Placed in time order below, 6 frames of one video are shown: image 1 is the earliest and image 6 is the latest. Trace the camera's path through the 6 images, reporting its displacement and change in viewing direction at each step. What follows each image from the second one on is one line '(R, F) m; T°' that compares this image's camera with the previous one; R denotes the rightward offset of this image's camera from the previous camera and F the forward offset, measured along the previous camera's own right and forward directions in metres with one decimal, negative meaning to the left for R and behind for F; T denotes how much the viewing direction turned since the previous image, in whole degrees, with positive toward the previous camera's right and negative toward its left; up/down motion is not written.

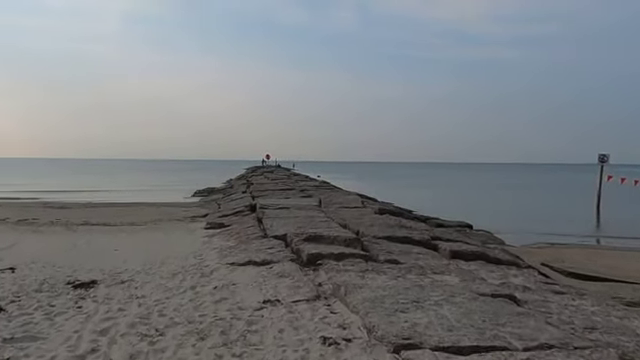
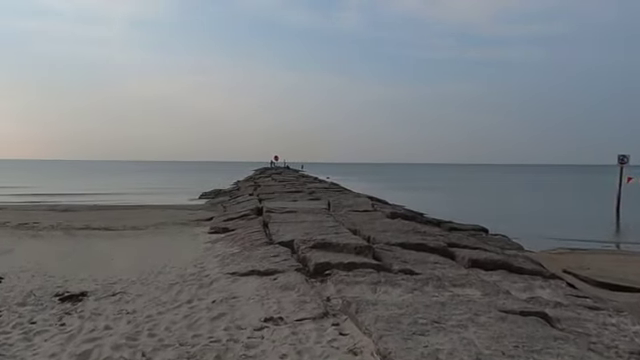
(0.0, +0.5) m; -1°
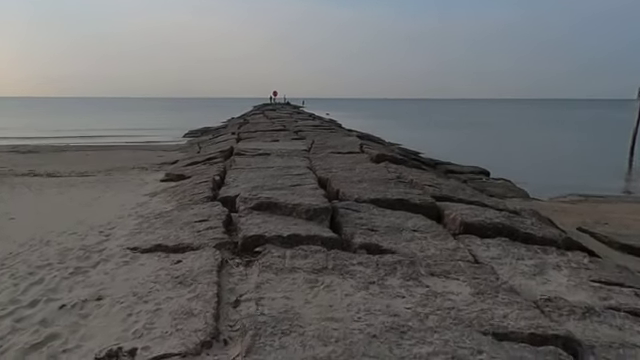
(+0.6, +1.7) m; -1°
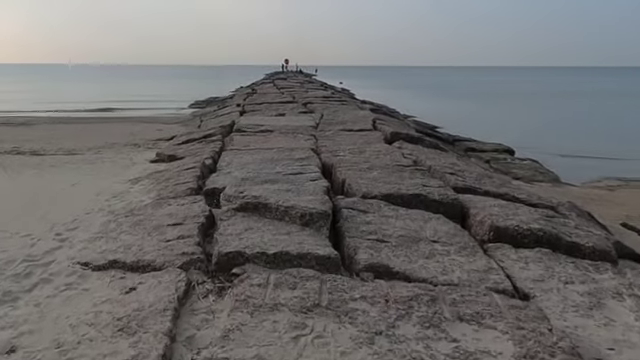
(+0.1, +0.9) m; -2°
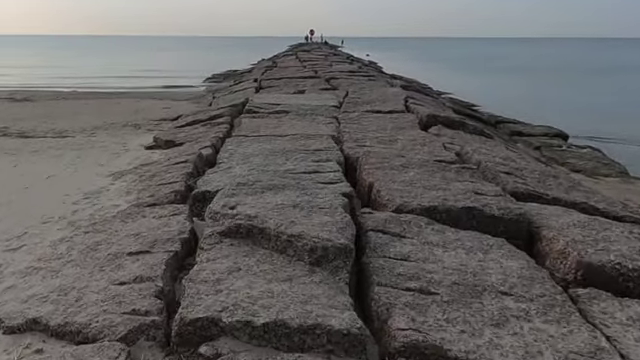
(0.0, +1.2) m; -3°
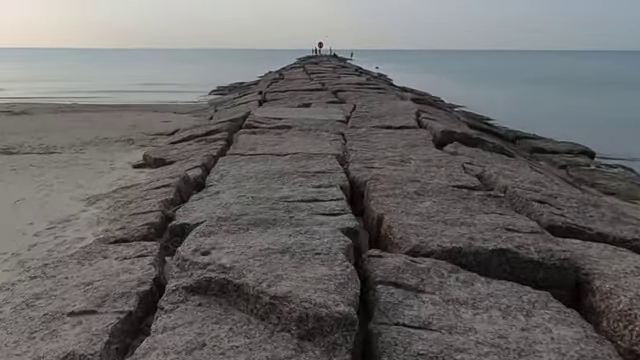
(+0.1, +0.6) m; -1°
